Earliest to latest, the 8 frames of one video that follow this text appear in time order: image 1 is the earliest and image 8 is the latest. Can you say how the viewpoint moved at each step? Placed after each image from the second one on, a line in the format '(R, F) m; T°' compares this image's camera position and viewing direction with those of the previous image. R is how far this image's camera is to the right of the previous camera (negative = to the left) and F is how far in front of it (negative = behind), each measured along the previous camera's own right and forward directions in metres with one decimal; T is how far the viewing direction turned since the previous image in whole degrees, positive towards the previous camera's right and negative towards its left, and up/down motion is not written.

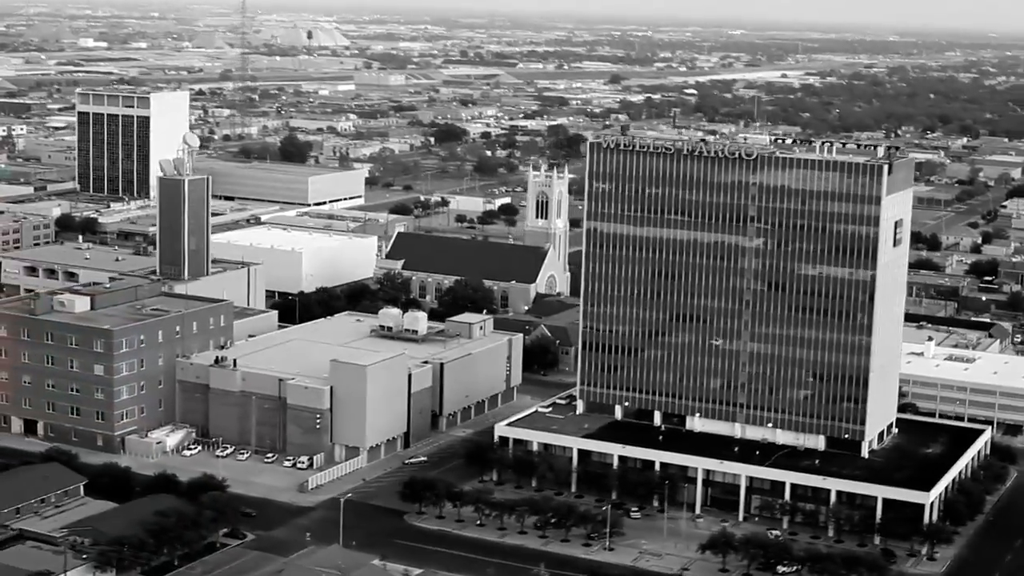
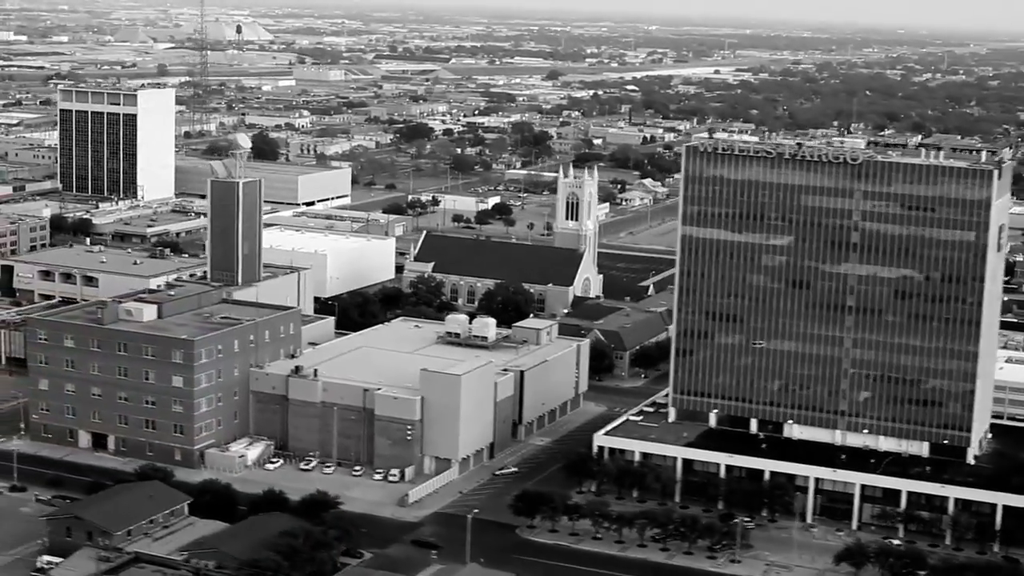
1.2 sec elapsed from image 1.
(-2.6, +0.6) m; +3°
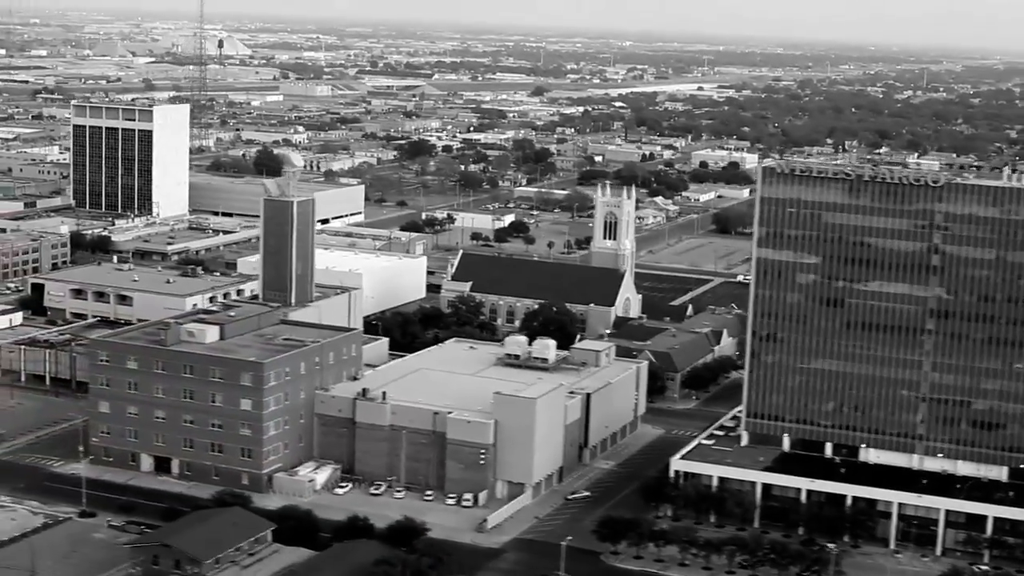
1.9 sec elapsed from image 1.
(-1.5, +0.3) m; +1°
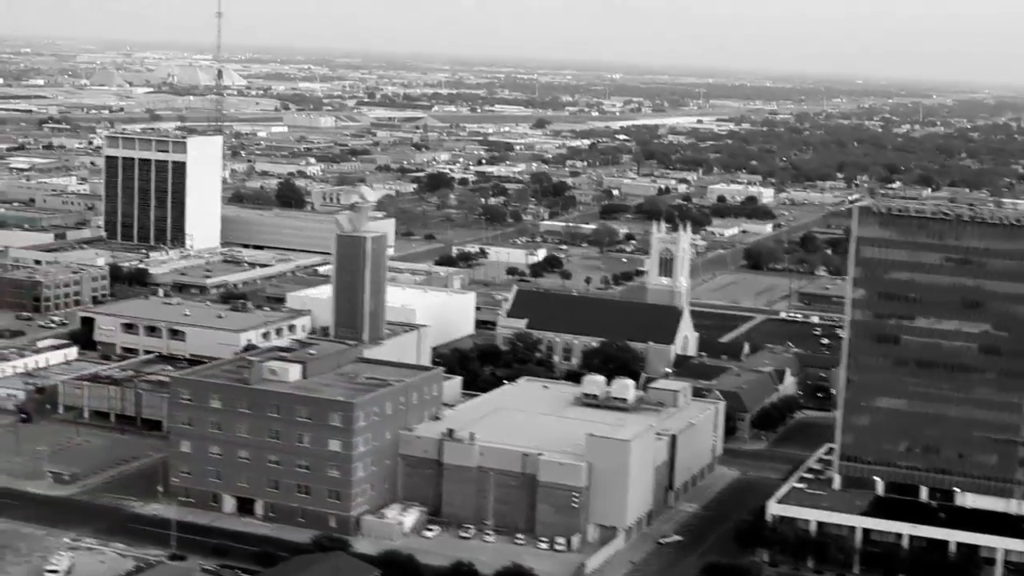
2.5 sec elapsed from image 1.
(-1.5, +0.3) m; +1°
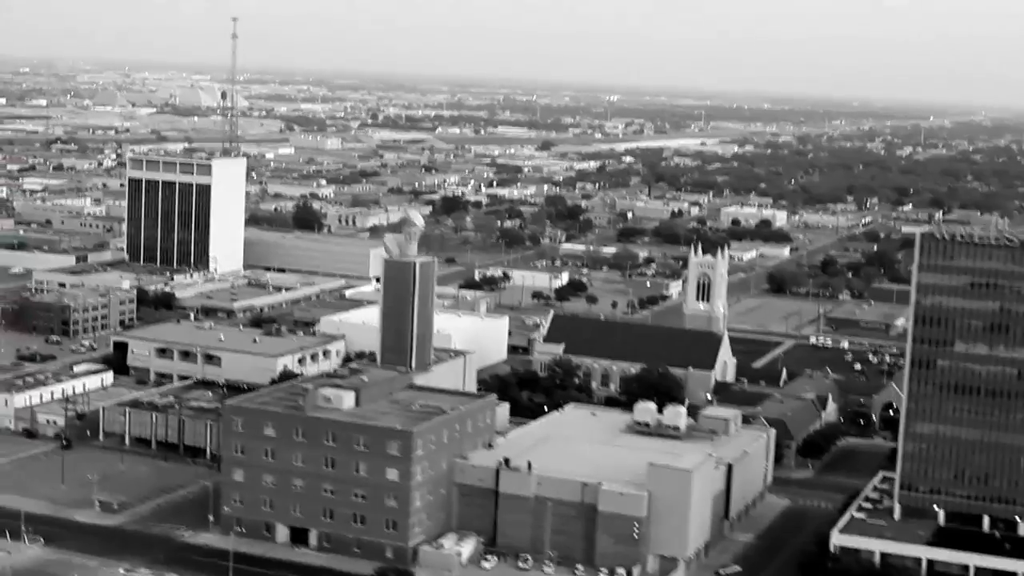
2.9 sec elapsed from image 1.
(-0.9, +0.2) m; 0°
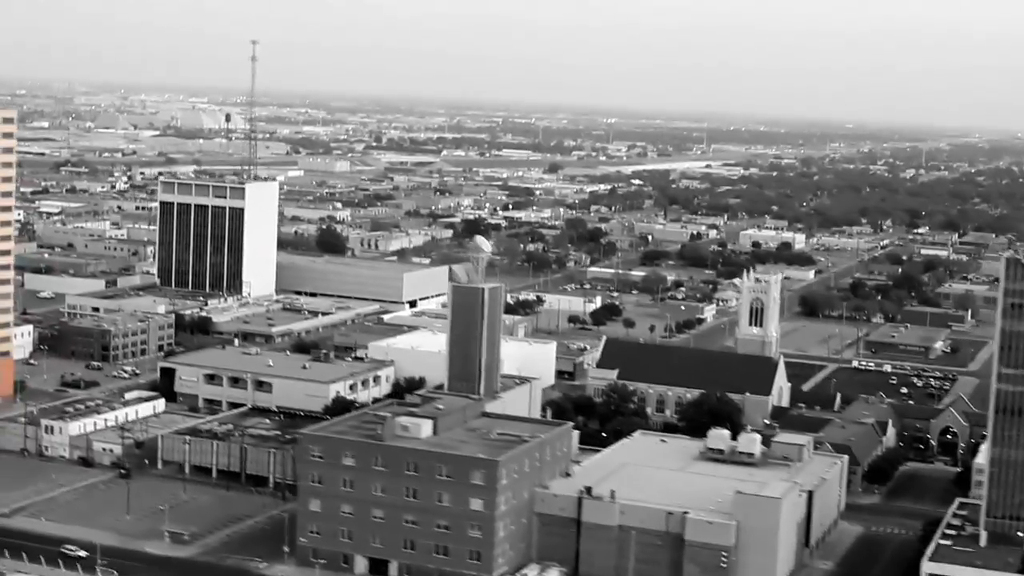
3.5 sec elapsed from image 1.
(-1.2, +0.4) m; 0°
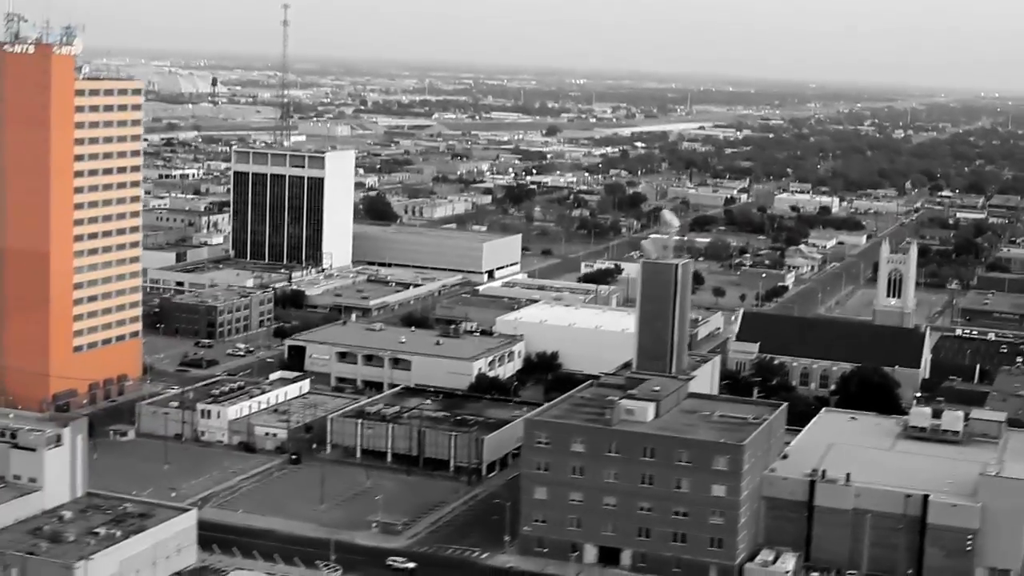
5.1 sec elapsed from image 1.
(-3.6, +0.9) m; +2°
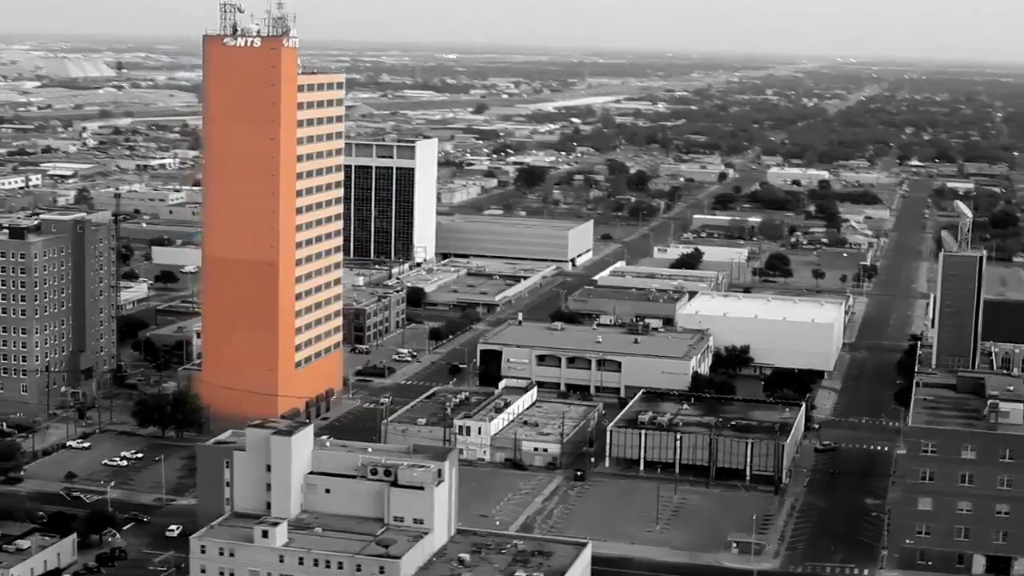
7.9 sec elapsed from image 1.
(-6.4, +1.7) m; +6°
